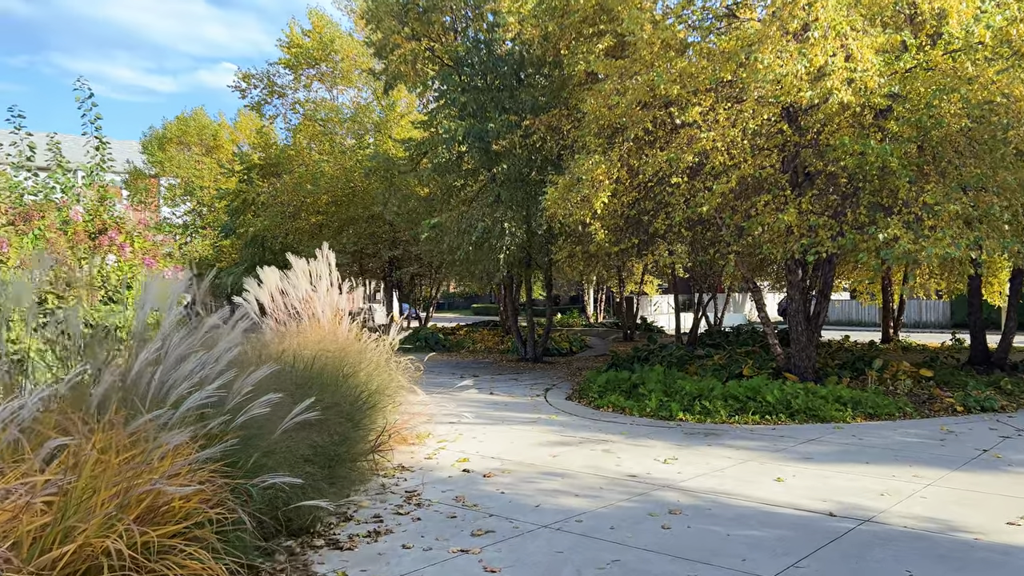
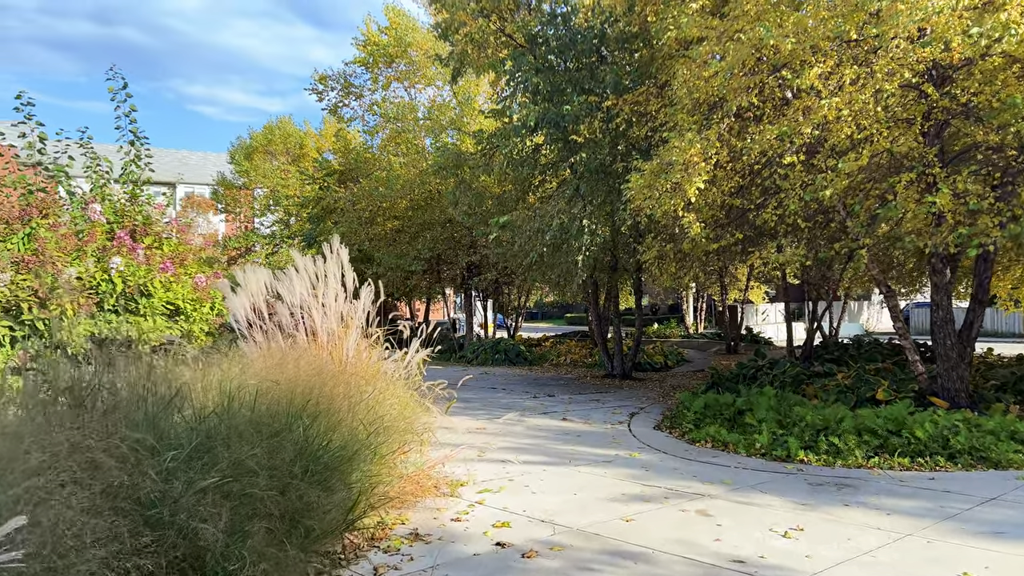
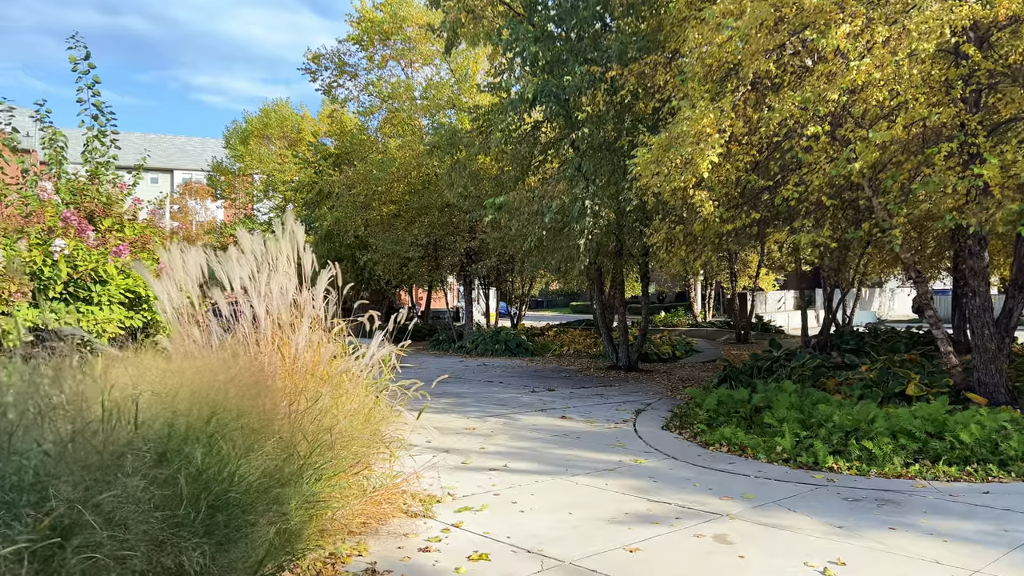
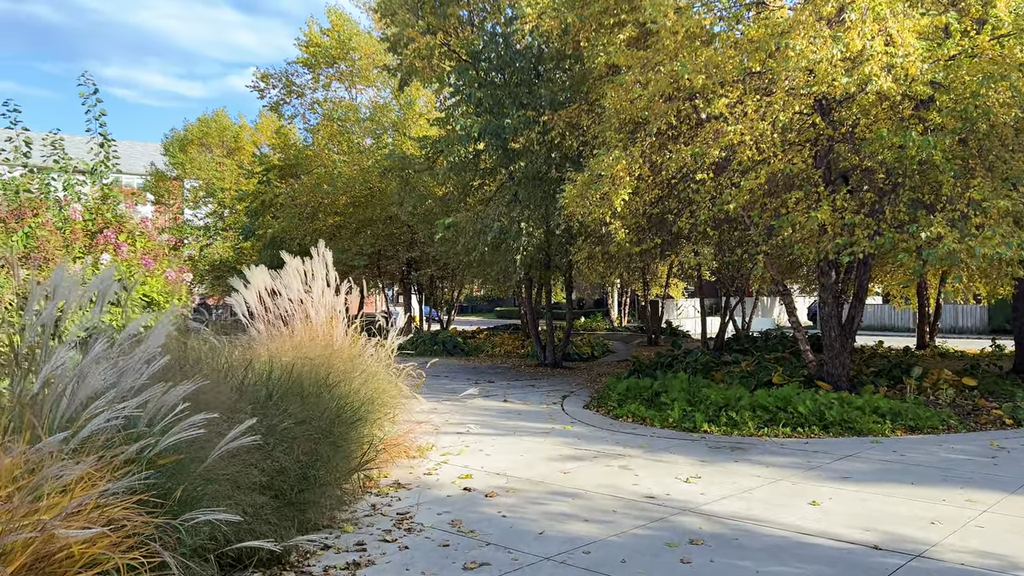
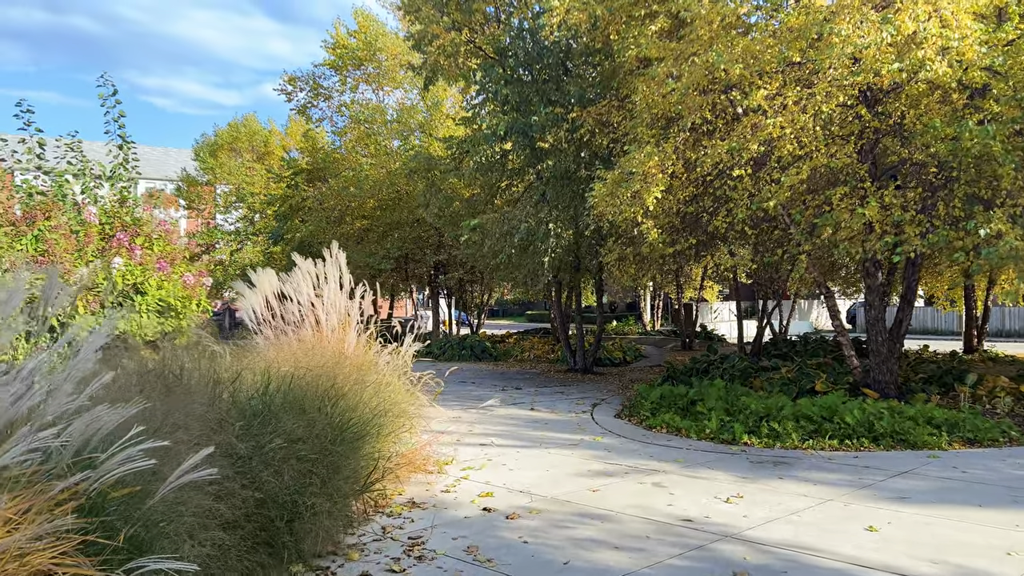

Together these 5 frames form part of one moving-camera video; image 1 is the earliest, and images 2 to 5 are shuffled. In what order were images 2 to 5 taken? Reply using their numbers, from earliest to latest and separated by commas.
4, 5, 2, 3
